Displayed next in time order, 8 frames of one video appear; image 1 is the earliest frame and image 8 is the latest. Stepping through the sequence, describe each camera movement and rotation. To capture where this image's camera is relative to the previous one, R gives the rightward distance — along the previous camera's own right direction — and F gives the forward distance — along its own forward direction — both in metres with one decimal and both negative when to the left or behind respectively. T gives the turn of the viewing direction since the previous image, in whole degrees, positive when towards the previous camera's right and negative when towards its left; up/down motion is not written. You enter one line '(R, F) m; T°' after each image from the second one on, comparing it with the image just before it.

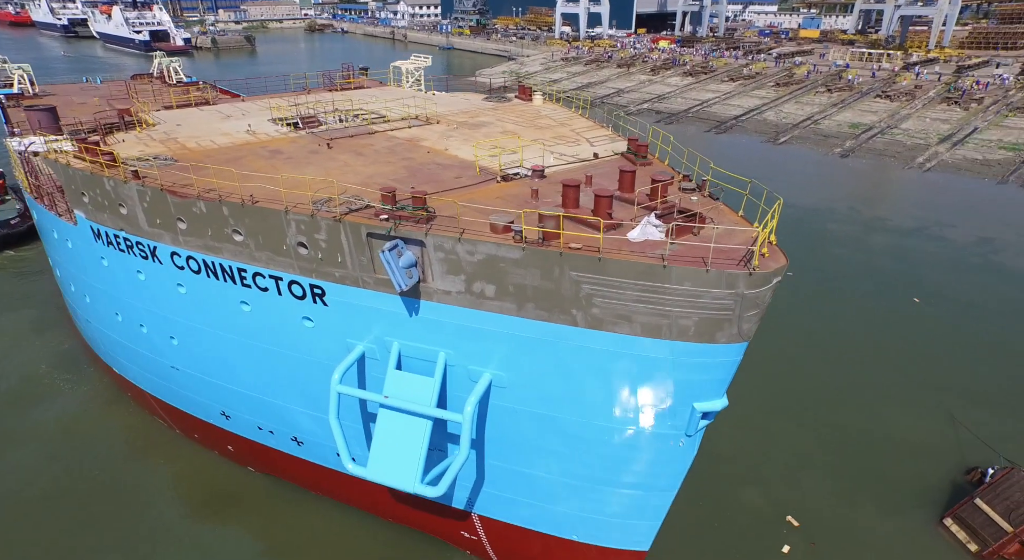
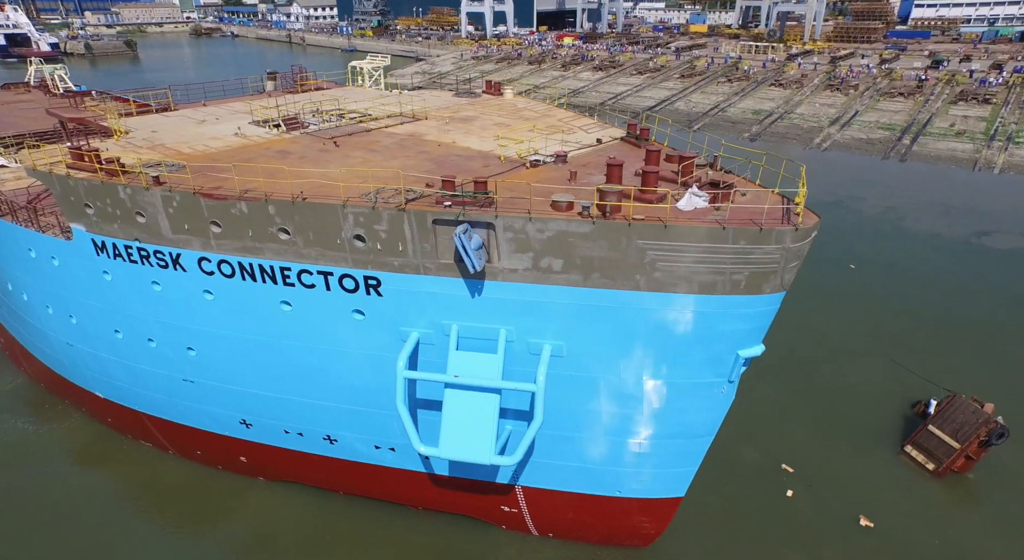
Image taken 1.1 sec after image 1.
(-1.8, -0.4) m; +8°
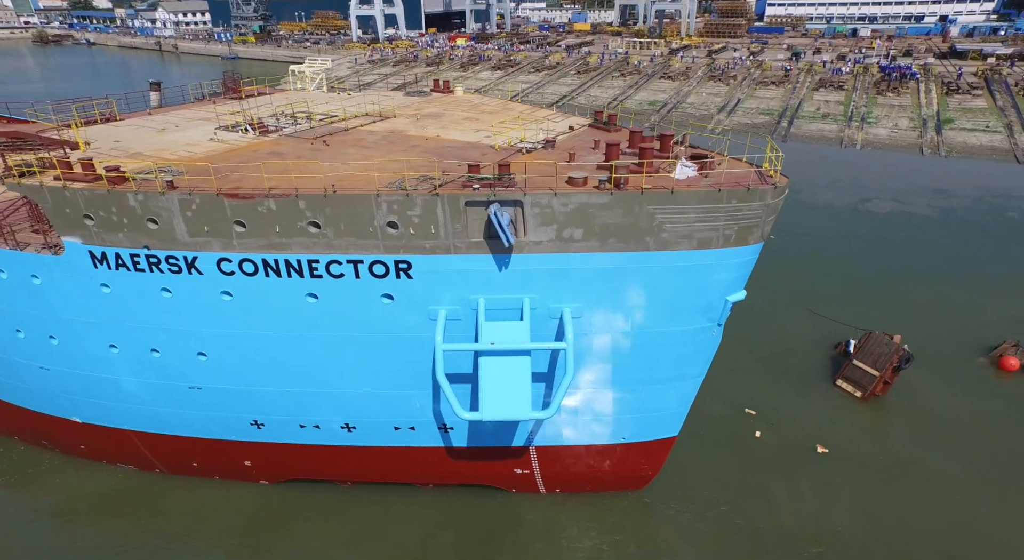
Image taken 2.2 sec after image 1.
(-1.7, -0.7) m; +10°
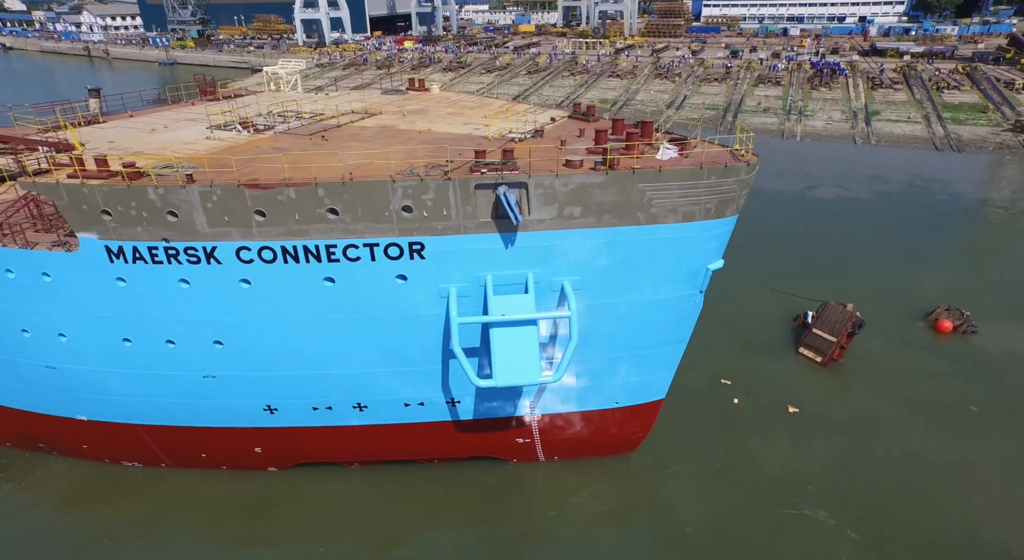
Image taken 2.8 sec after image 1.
(-0.8, -0.7) m; +5°
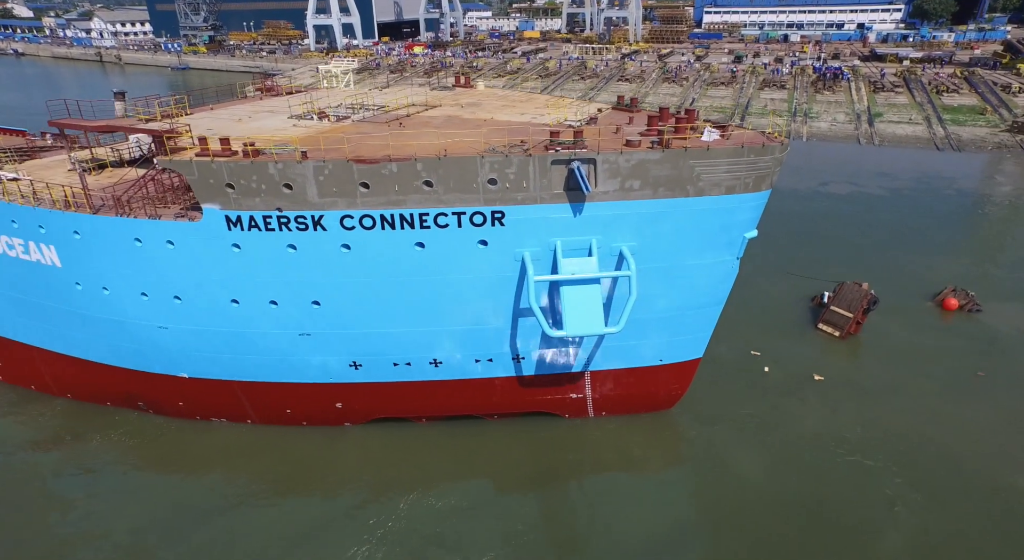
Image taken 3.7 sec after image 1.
(-1.2, -1.3) m; 0°
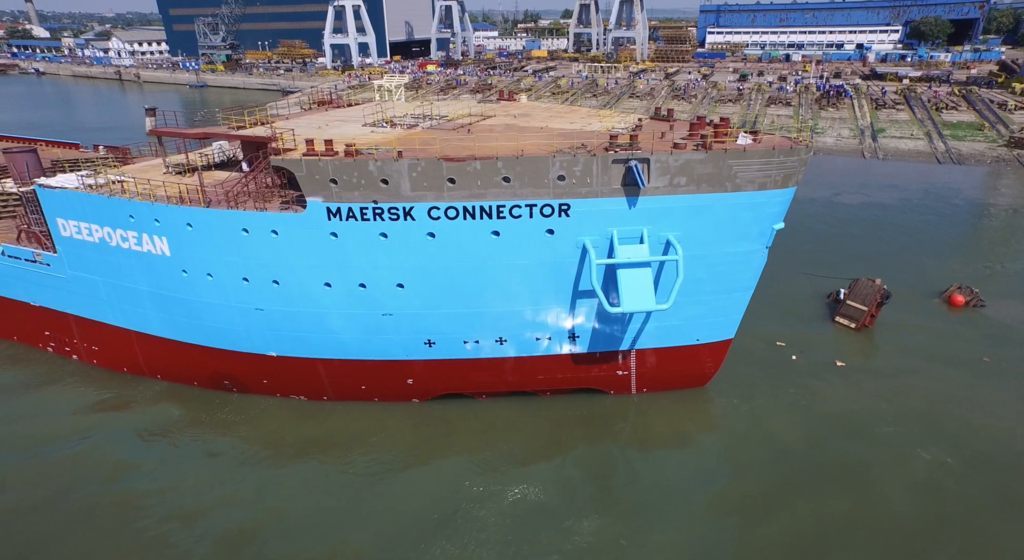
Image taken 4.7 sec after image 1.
(-1.2, -1.5) m; 0°
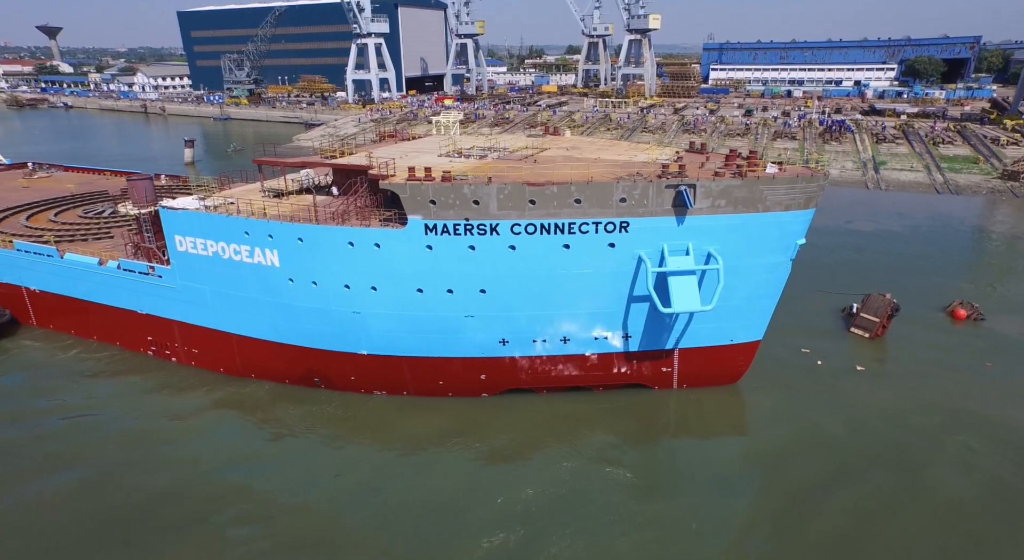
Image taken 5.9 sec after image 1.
(-1.6, -2.2) m; 0°
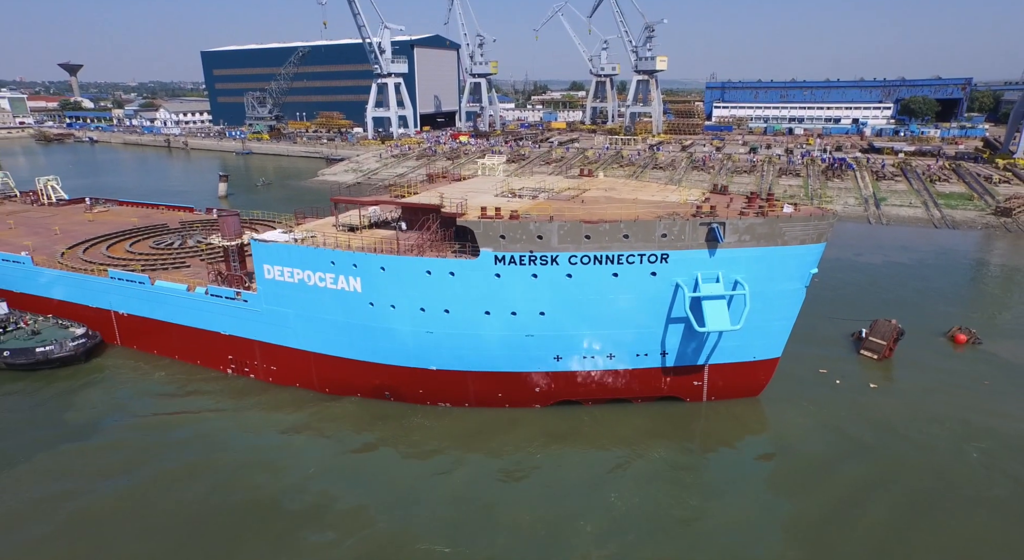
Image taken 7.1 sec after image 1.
(-1.5, -2.3) m; 0°
